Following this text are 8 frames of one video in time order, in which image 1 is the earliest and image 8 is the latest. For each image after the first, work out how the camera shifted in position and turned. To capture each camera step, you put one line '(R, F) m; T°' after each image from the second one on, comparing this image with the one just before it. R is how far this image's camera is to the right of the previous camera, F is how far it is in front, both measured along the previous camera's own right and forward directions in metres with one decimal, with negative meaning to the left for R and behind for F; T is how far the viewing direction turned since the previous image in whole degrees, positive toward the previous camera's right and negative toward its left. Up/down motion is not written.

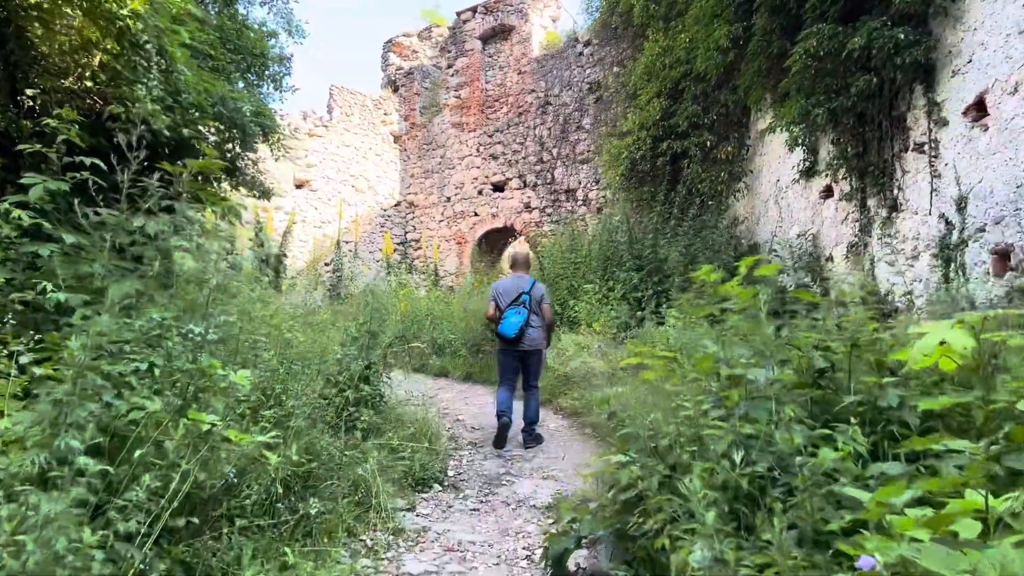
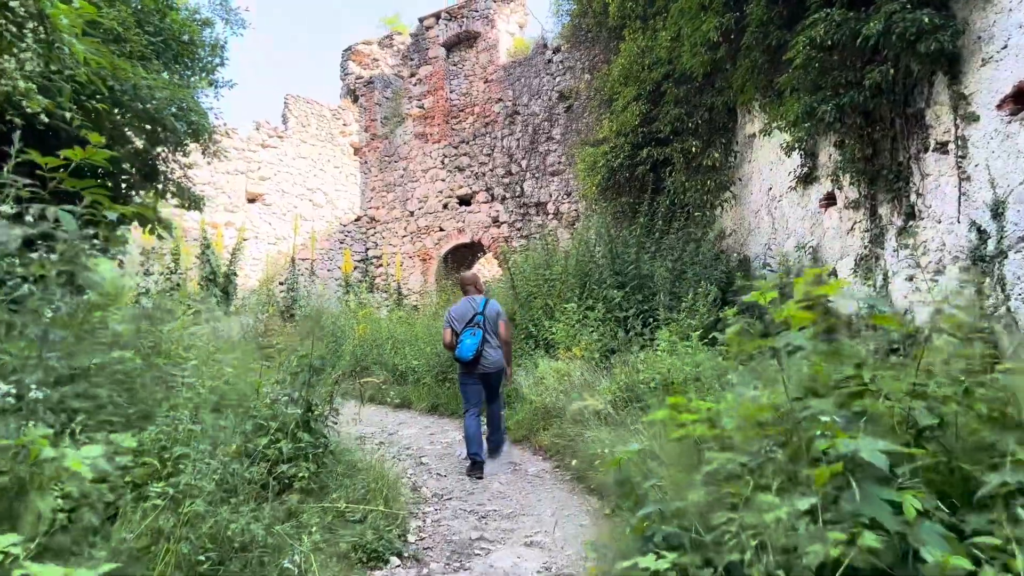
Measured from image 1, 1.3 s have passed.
(0.0, +0.6) m; +3°
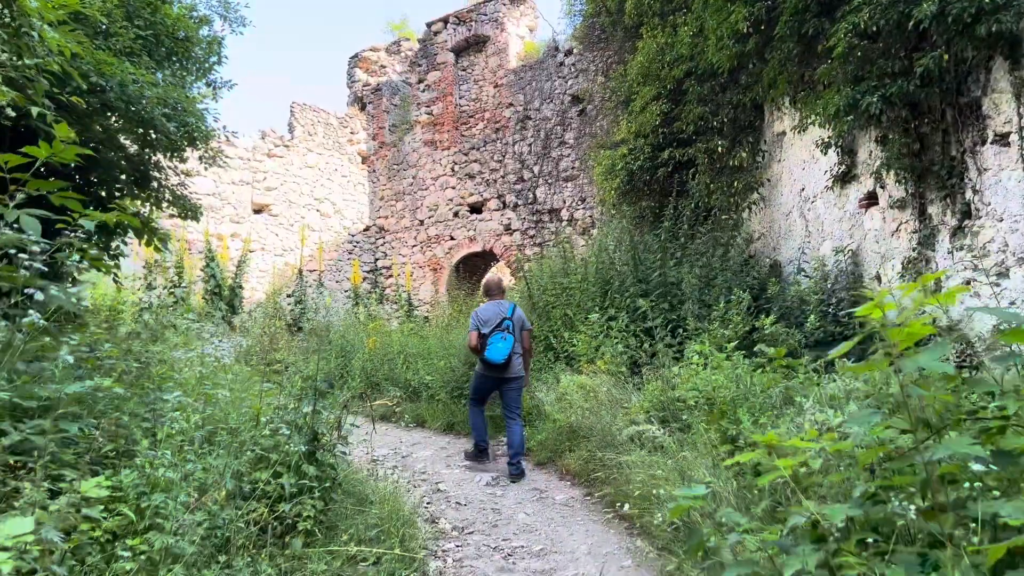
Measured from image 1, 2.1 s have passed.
(-0.1, +0.3) m; -1°
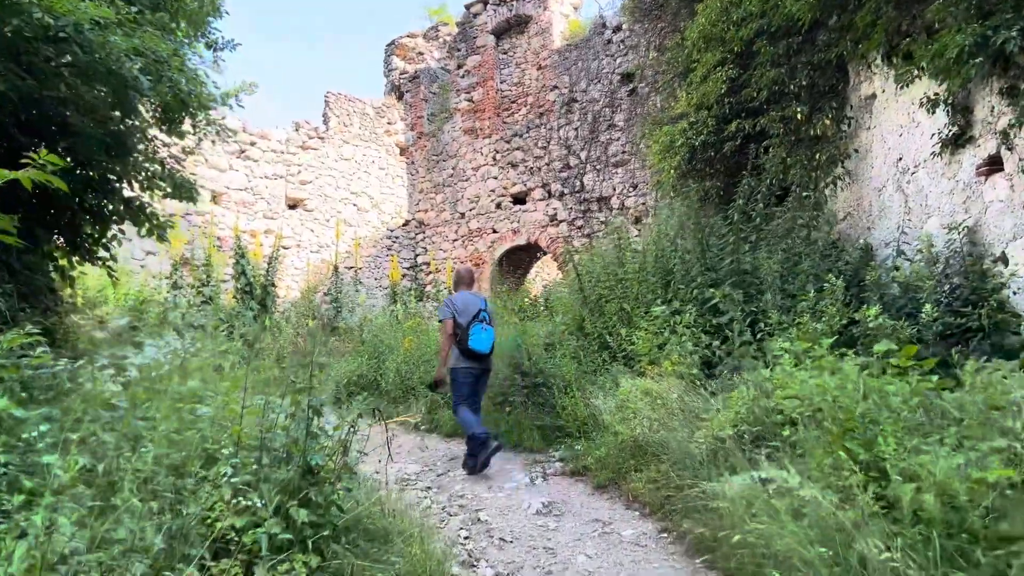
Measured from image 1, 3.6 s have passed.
(0.0, +0.6) m; -3°
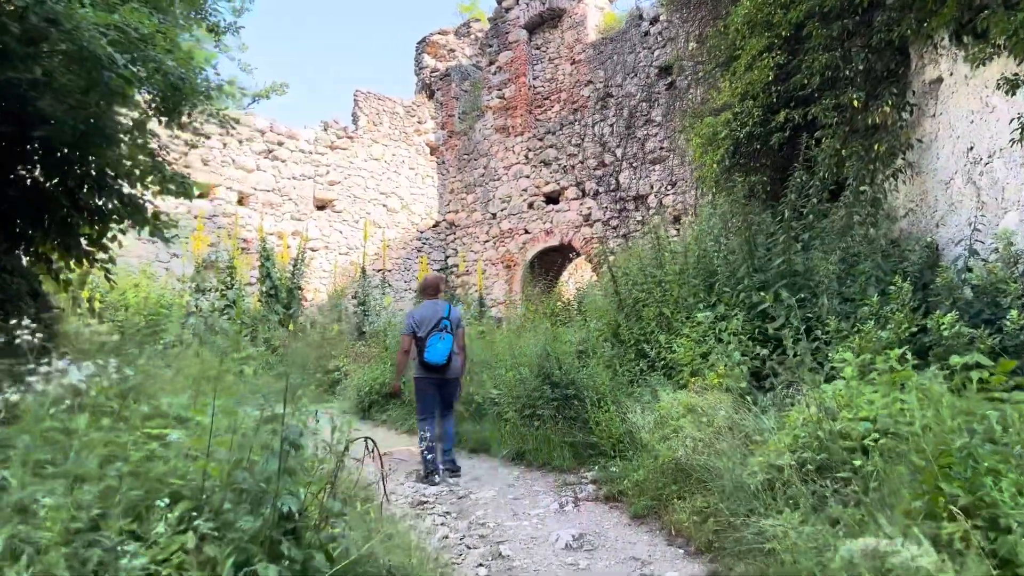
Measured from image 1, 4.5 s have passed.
(0.0, +0.3) m; -3°
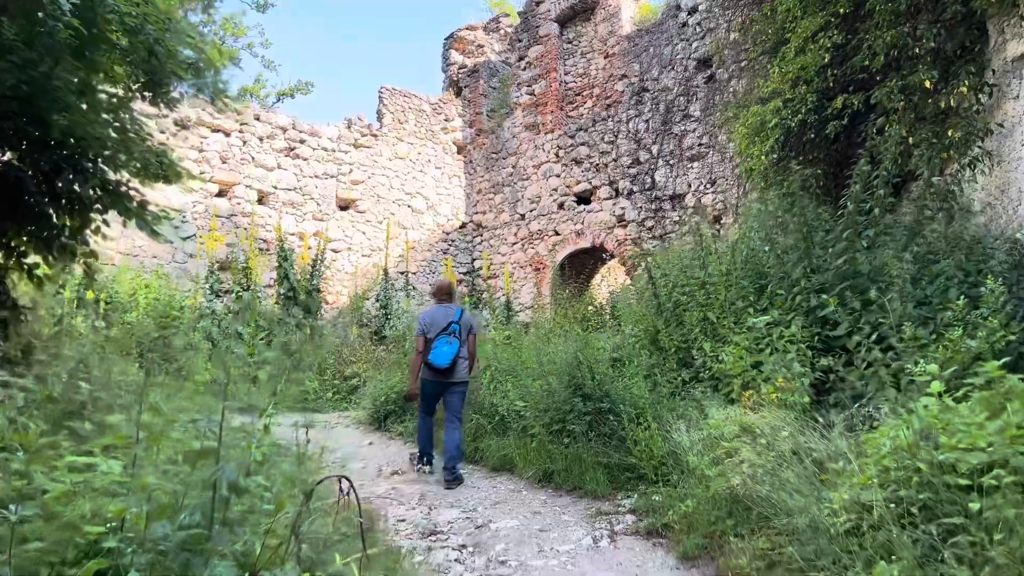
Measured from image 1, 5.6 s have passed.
(0.0, +0.4) m; -2°
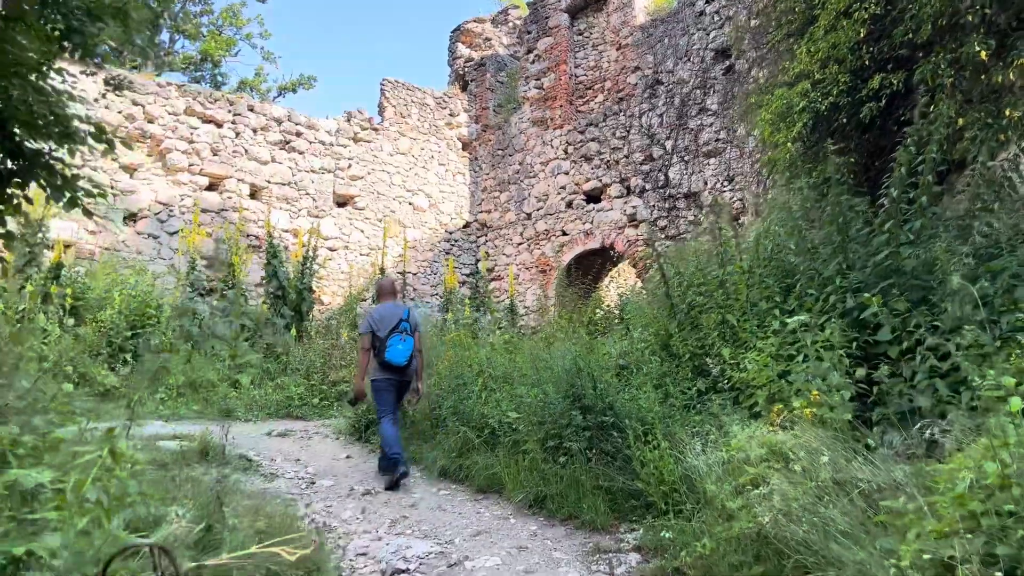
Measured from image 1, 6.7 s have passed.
(+0.1, +0.5) m; -1°
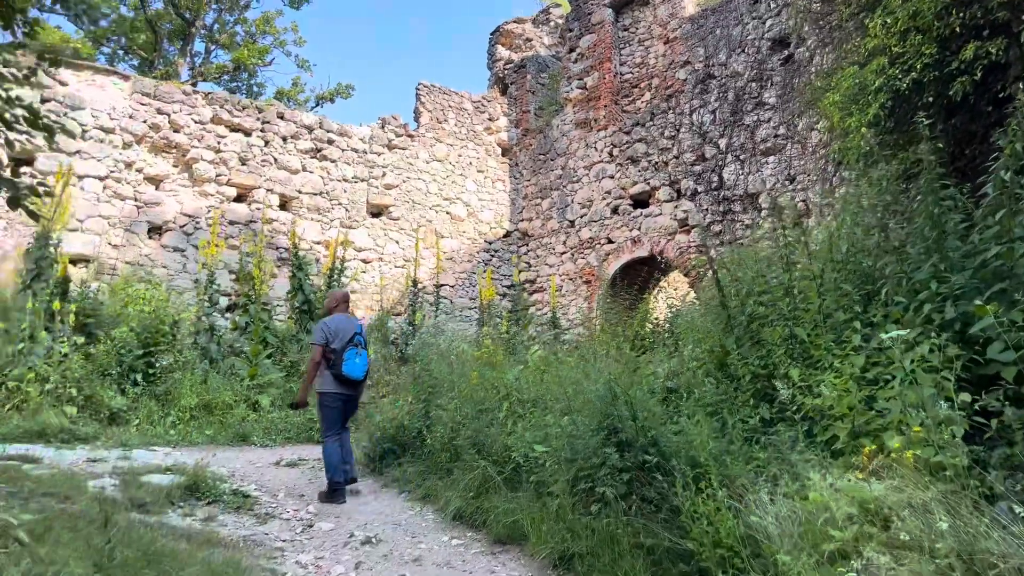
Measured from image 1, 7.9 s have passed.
(+0.1, +0.5) m; -4°
